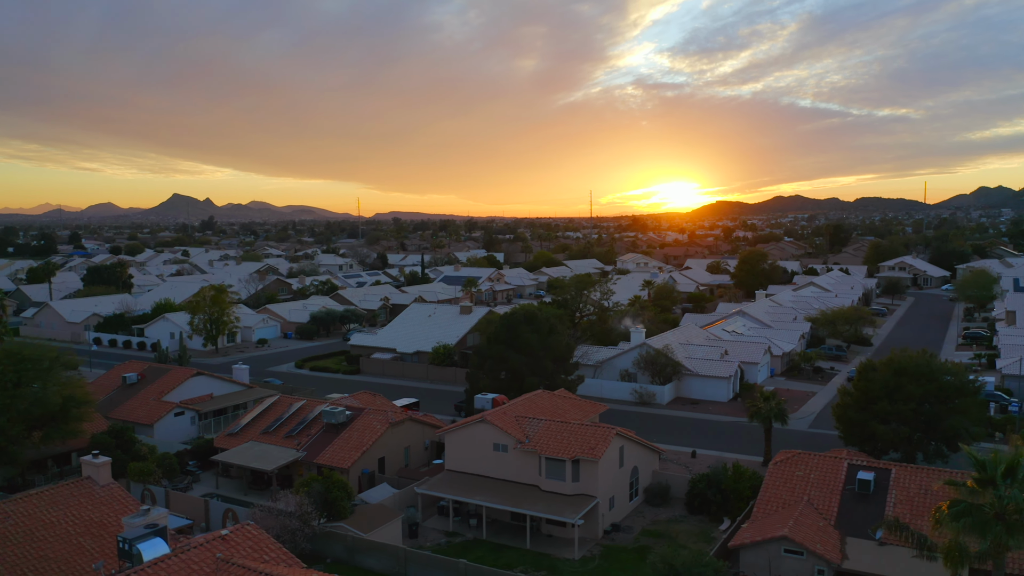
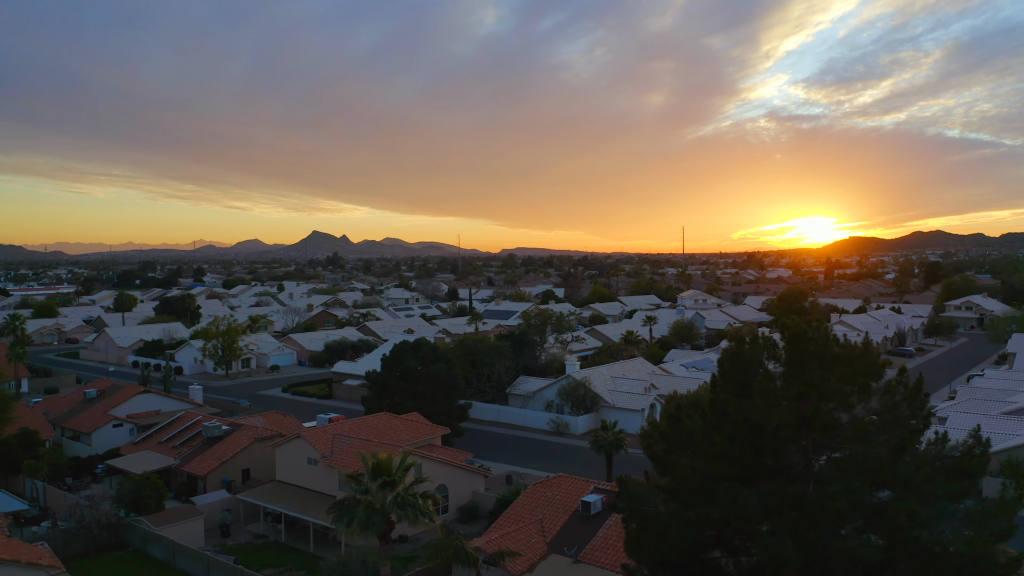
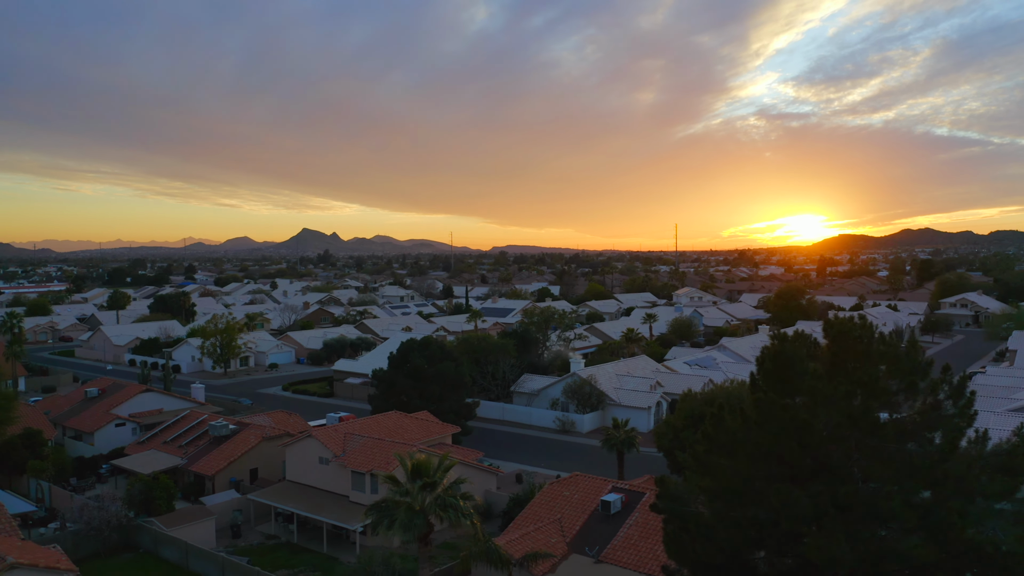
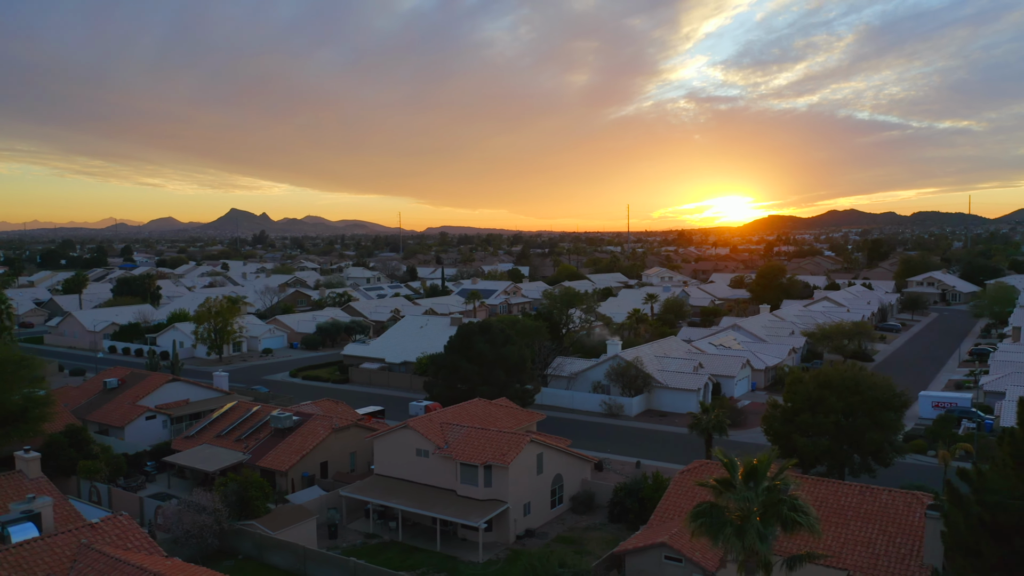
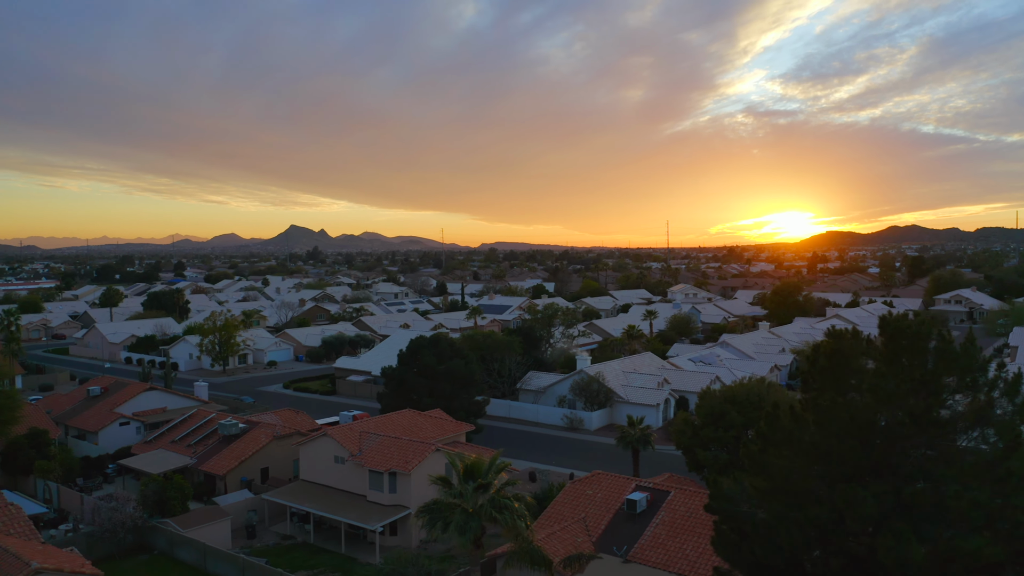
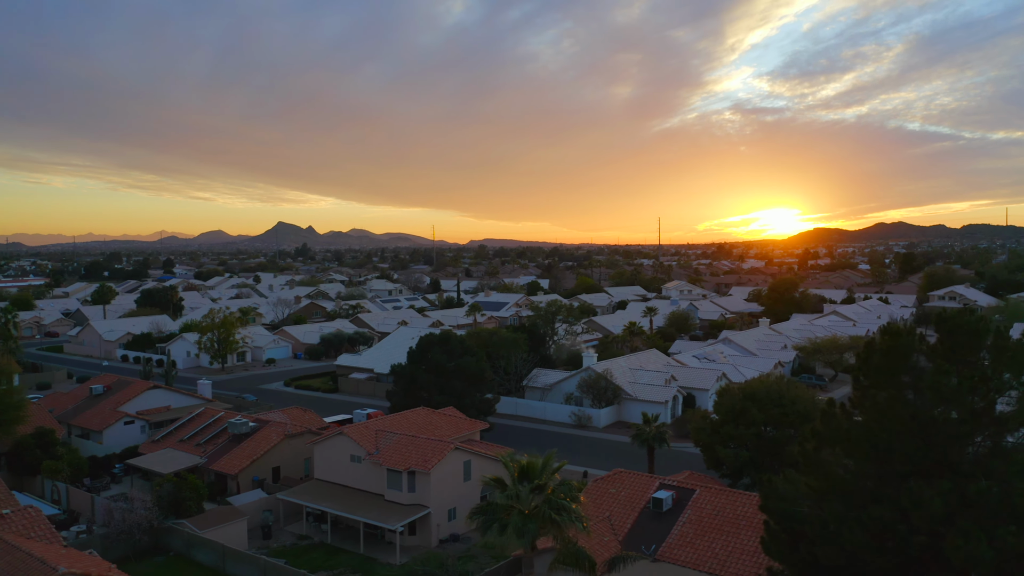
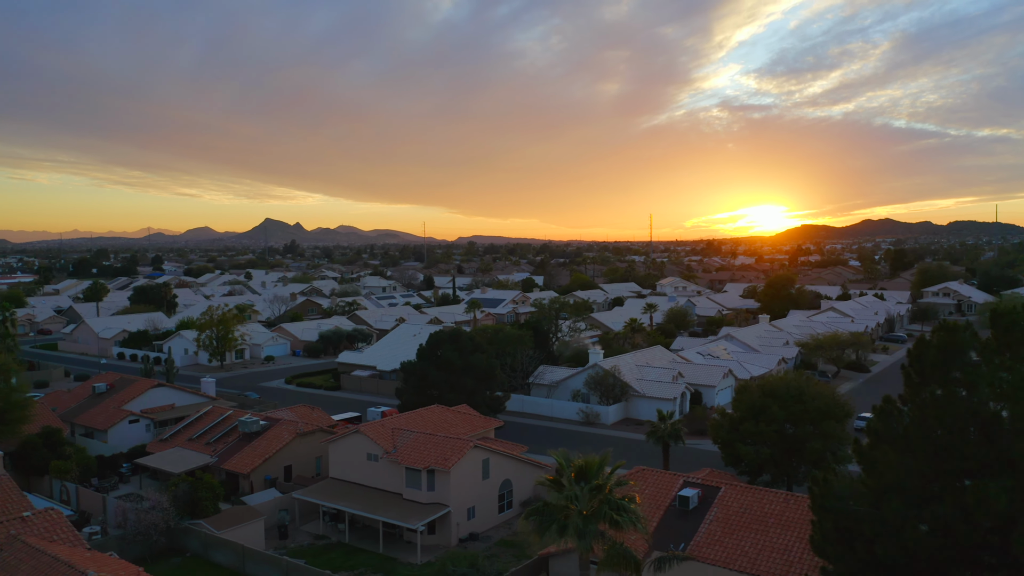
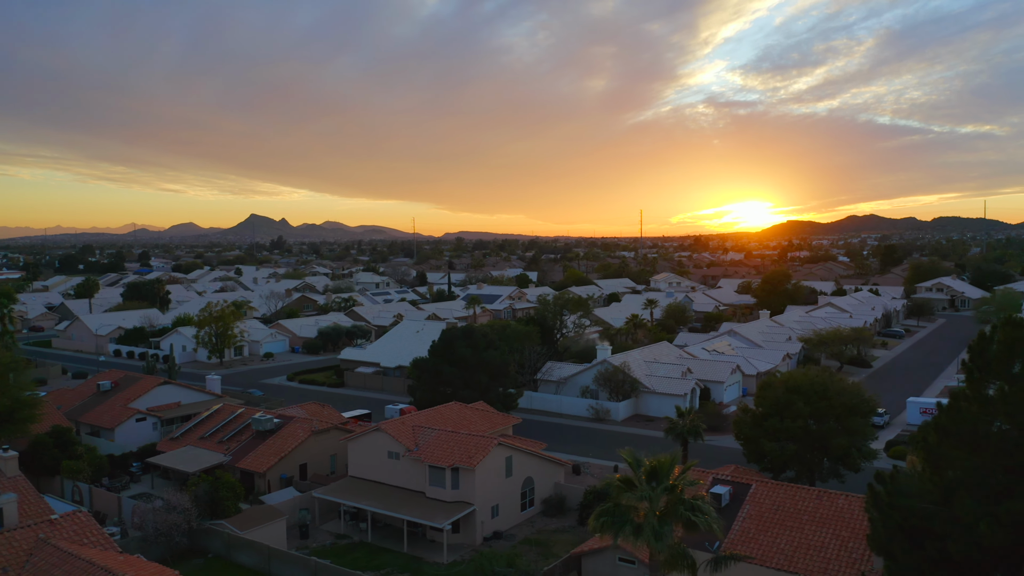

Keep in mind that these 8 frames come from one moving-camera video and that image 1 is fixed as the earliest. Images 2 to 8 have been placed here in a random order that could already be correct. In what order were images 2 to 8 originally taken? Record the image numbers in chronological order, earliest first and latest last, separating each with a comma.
4, 8, 7, 6, 5, 3, 2
